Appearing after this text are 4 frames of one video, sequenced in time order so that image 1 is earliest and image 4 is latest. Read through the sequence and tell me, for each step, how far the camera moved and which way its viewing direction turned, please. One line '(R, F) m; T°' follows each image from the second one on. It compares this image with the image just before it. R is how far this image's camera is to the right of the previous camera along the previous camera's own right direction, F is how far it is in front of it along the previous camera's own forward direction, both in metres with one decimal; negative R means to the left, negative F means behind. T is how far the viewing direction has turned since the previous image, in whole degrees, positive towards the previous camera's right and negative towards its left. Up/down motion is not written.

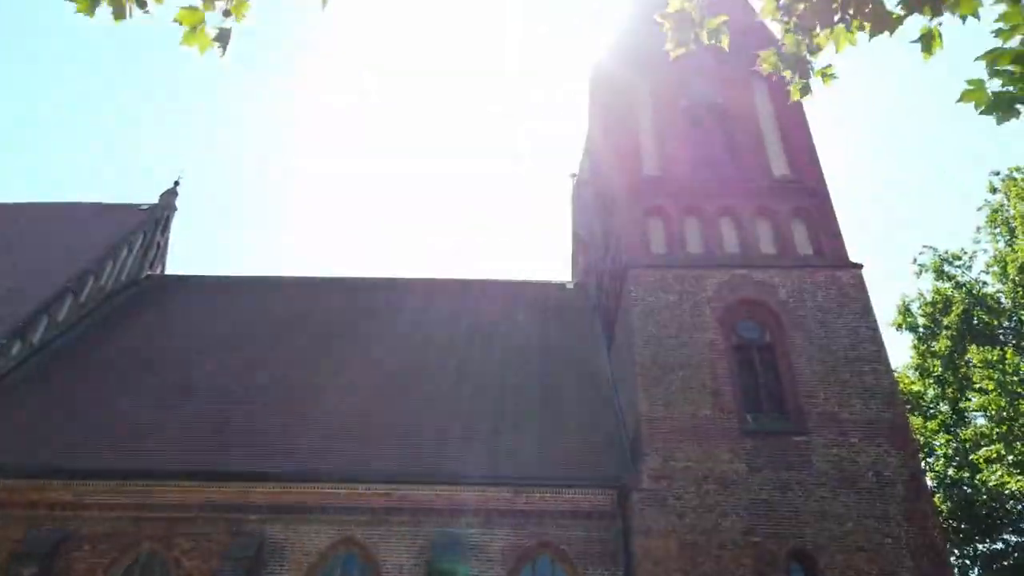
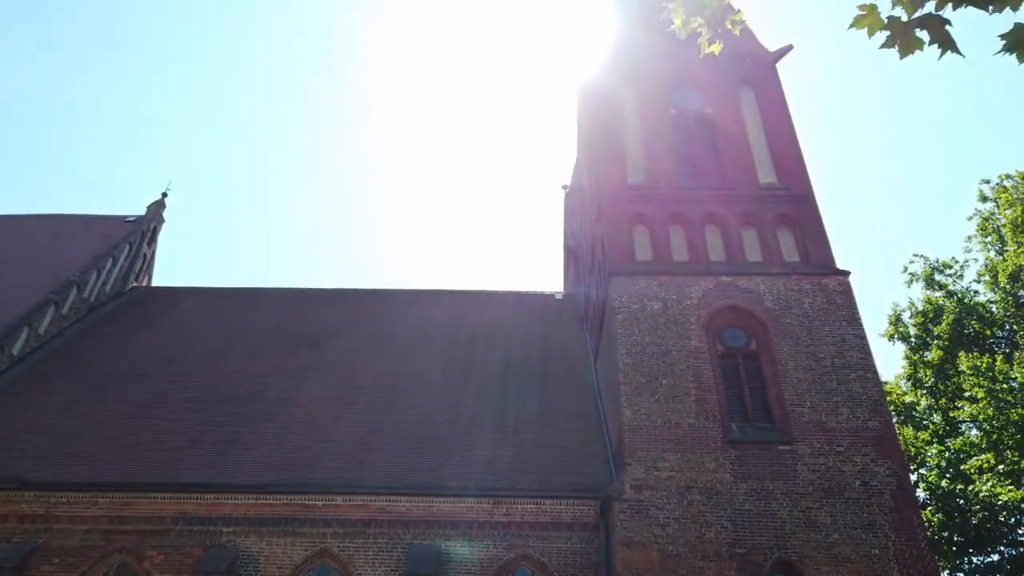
(+0.3, +0.2) m; 0°
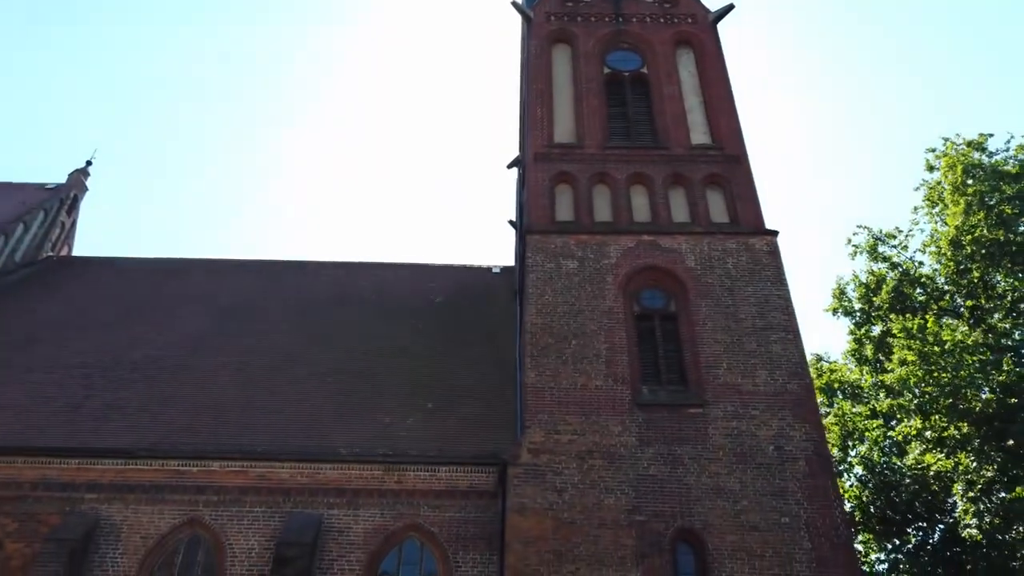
(+1.3, +0.8) m; +1°
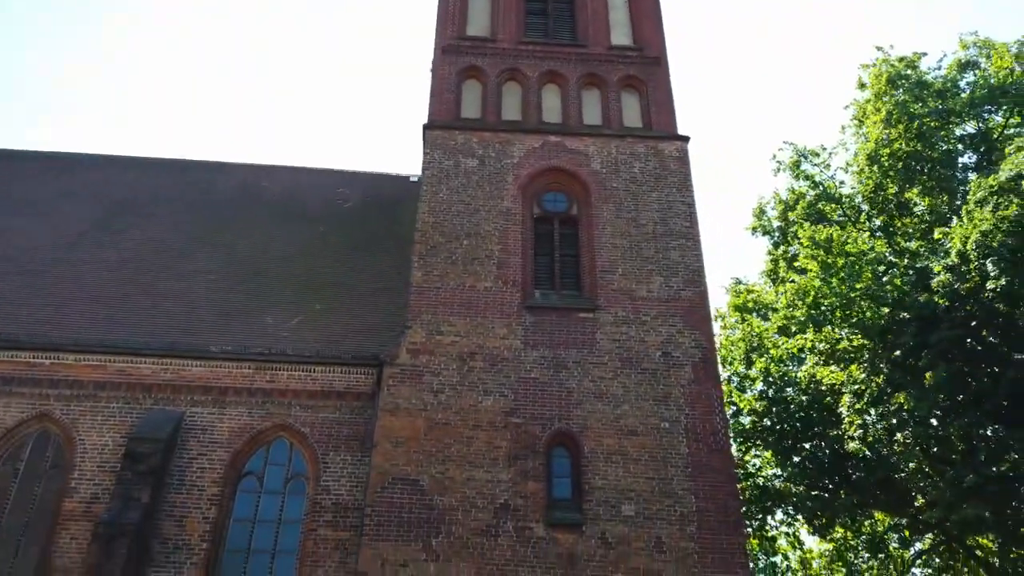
(+0.9, +0.5) m; +3°
